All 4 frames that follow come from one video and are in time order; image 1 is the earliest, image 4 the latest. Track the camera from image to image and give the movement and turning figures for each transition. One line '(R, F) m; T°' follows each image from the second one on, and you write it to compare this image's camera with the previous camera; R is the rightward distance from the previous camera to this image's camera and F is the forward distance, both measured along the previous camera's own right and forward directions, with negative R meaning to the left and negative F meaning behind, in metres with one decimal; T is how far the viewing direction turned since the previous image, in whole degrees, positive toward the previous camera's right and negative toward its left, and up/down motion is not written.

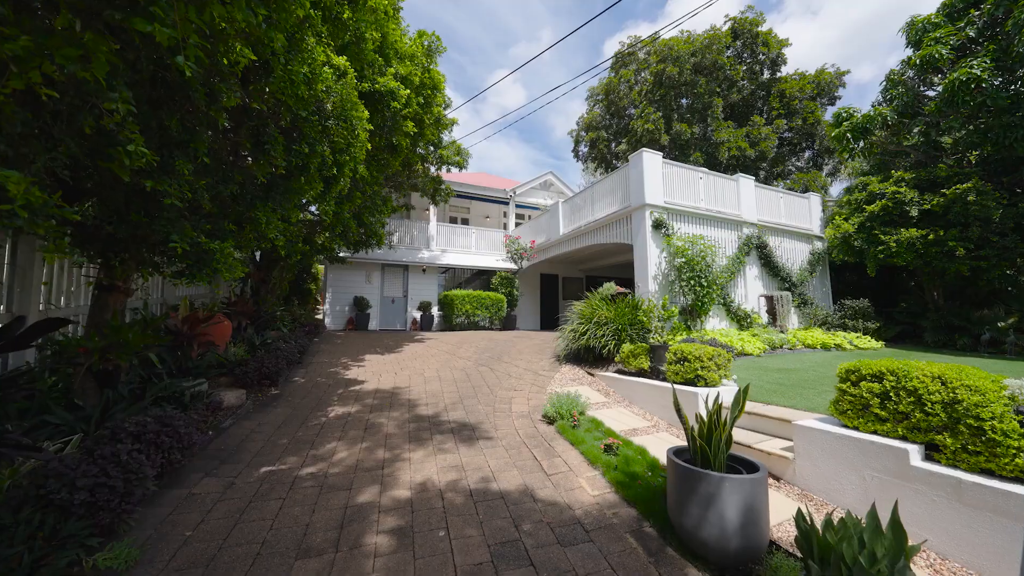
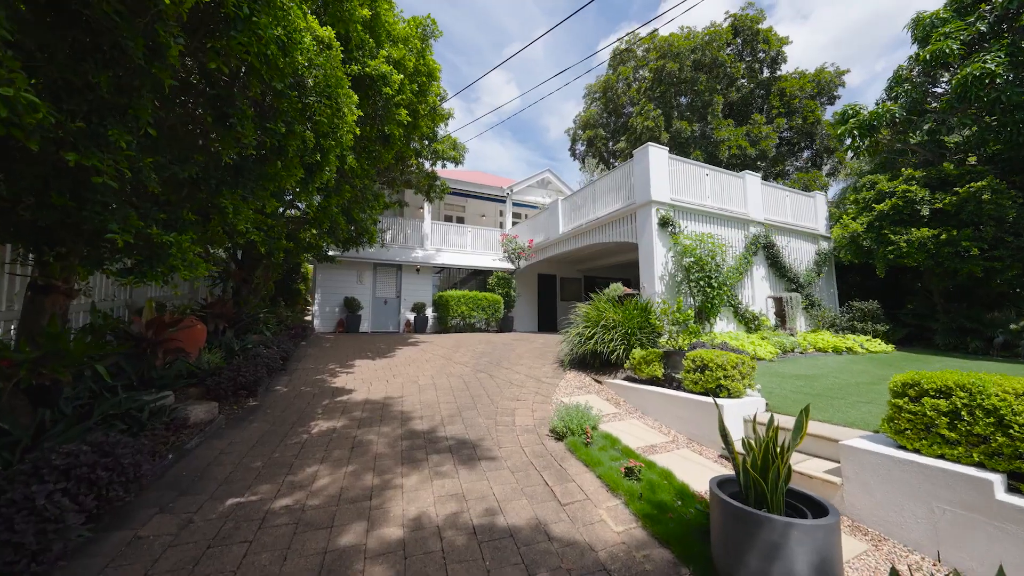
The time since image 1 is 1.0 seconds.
(-0.1, +0.4) m; +1°
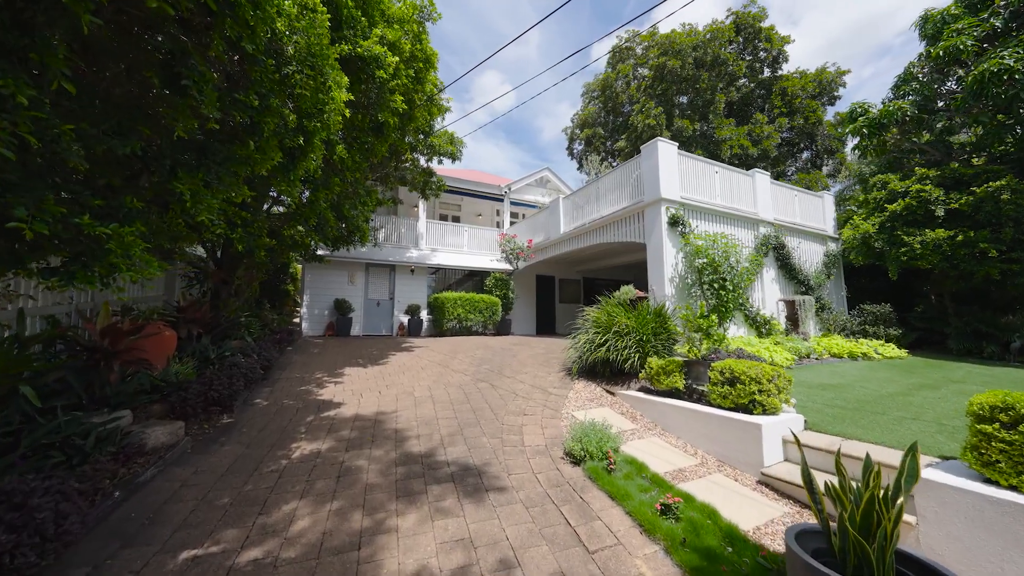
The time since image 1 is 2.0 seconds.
(-0.2, +0.5) m; +1°
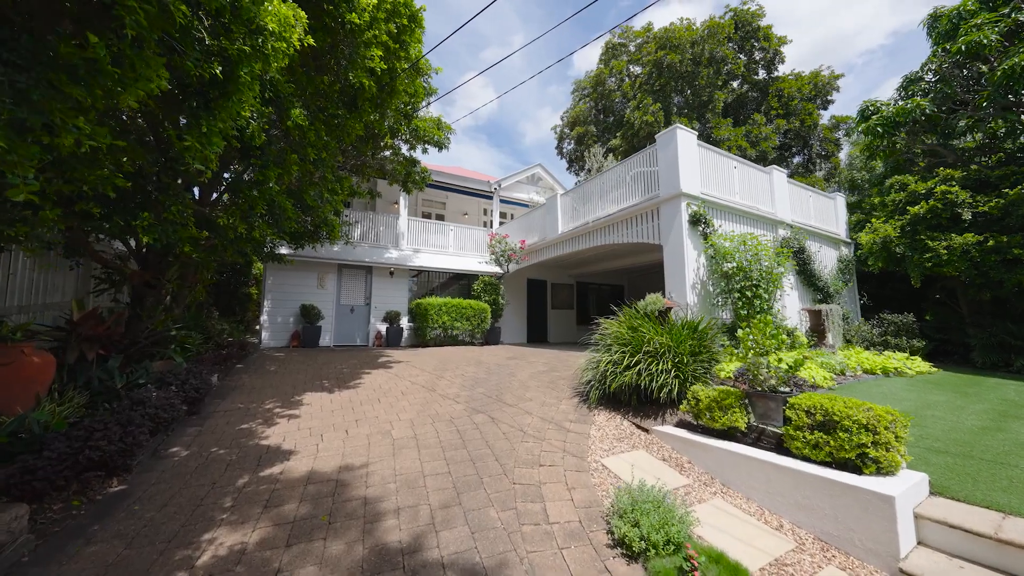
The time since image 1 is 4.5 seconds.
(-0.3, +1.1) m; +3°
